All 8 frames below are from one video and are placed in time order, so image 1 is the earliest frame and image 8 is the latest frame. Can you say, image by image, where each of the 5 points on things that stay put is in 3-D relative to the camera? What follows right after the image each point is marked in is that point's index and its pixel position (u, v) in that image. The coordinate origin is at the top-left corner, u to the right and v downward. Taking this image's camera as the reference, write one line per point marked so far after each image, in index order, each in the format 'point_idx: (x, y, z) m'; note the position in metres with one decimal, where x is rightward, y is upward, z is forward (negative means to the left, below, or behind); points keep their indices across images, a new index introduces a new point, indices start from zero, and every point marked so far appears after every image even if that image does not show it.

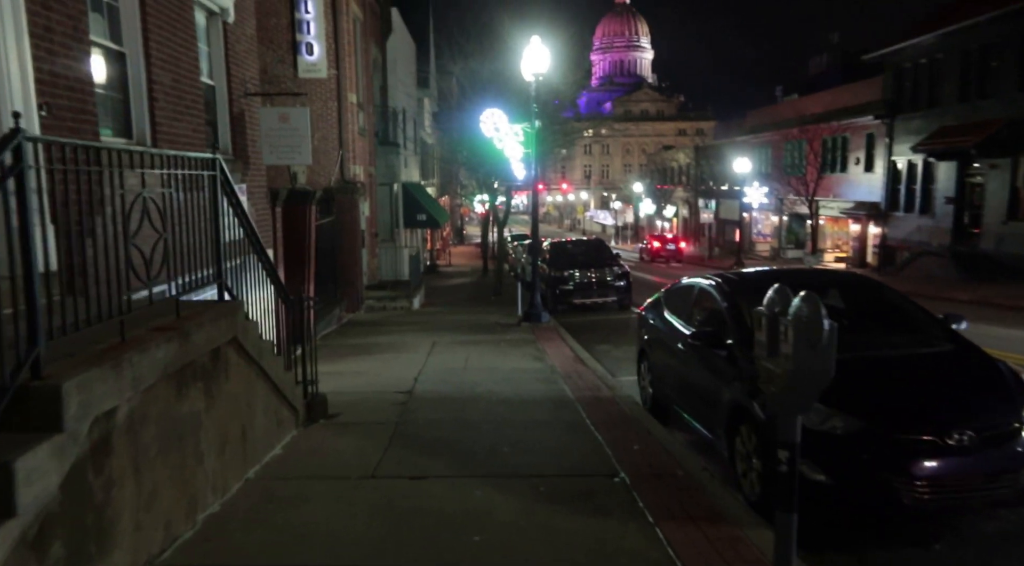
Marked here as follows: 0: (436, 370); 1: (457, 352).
0: (-1.0, -1.1, +12.0) m
1: (-0.8, -1.0, +14.0) m
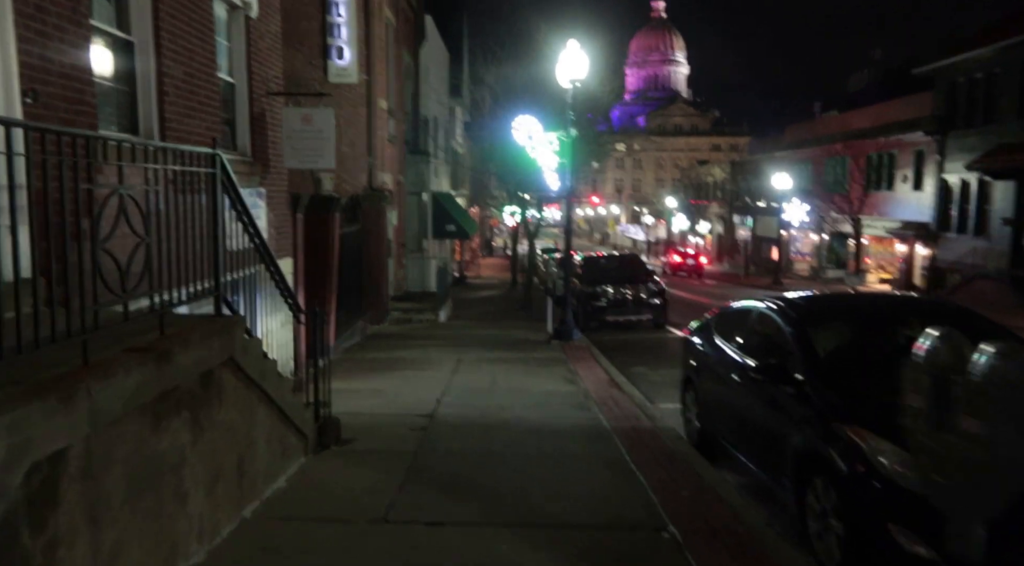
0: (-0.6, -1.3, +11.3) m
1: (-0.4, -1.2, +13.3) m
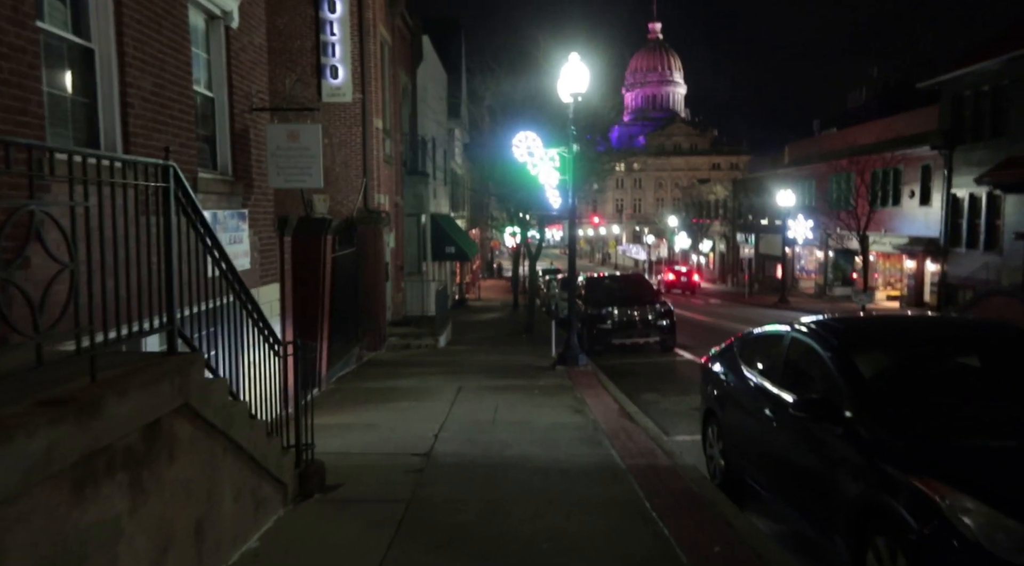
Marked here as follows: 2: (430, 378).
0: (-0.6, -1.6, +10.5) m
1: (-0.3, -1.6, +12.5) m
2: (-1.3, -1.5, +15.3) m
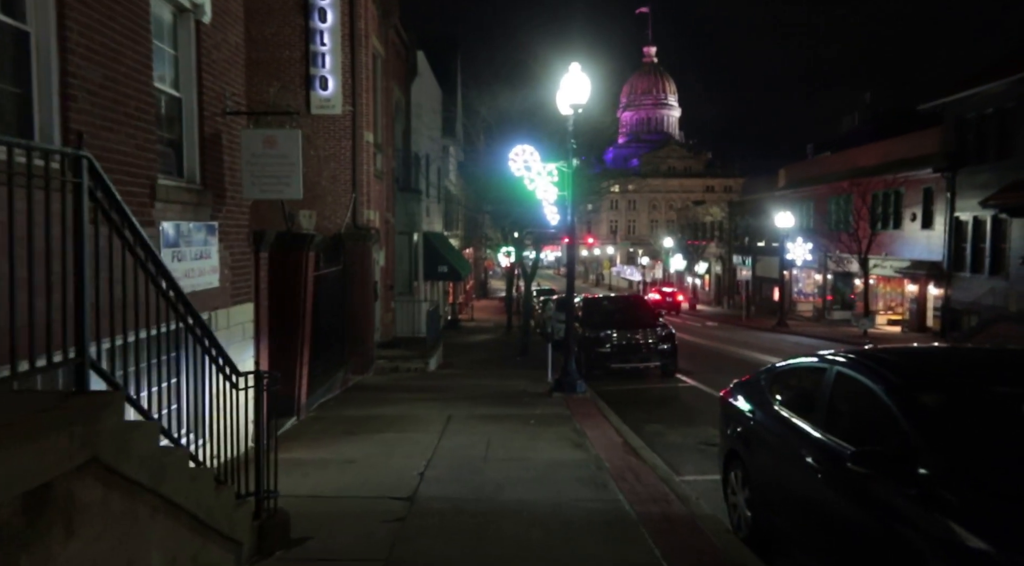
0: (-0.7, -1.8, +9.6) m
1: (-0.4, -1.8, +11.6) m
2: (-1.4, -1.9, +14.3) m
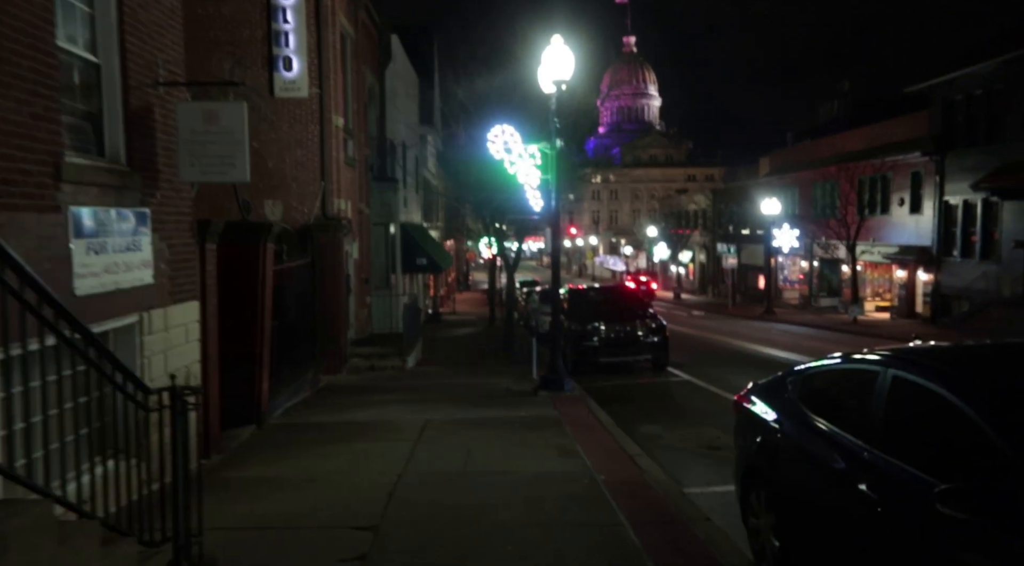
0: (-0.8, -1.7, +8.4) m
1: (-0.6, -1.7, +10.5) m
2: (-1.7, -1.8, +13.2) m
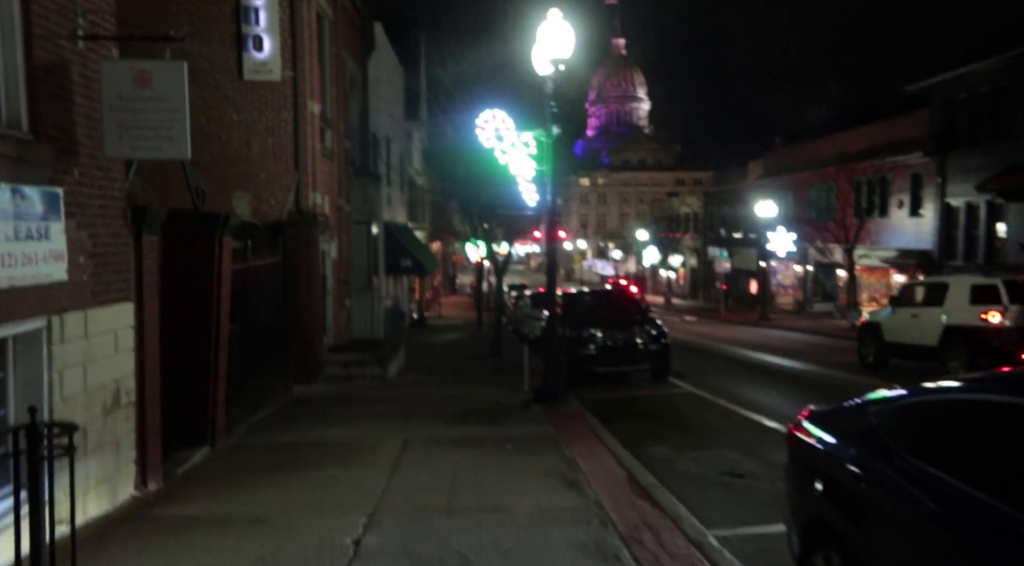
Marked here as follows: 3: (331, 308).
0: (-0.9, -1.7, +7.0) m
1: (-0.7, -1.7, +9.0) m
2: (-1.8, -1.8, +11.8) m
3: (-3.8, -0.5, +19.4) m
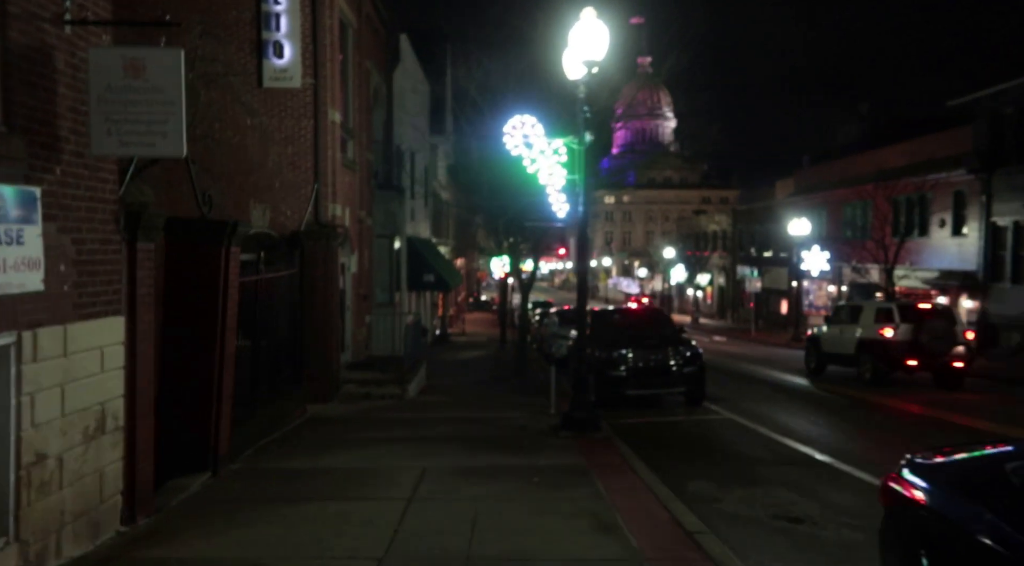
0: (-0.7, -1.8, +6.2) m
1: (-0.5, -1.9, +8.2) m
2: (-1.5, -2.0, +11.0) m
3: (-3.2, -0.8, +18.6) m
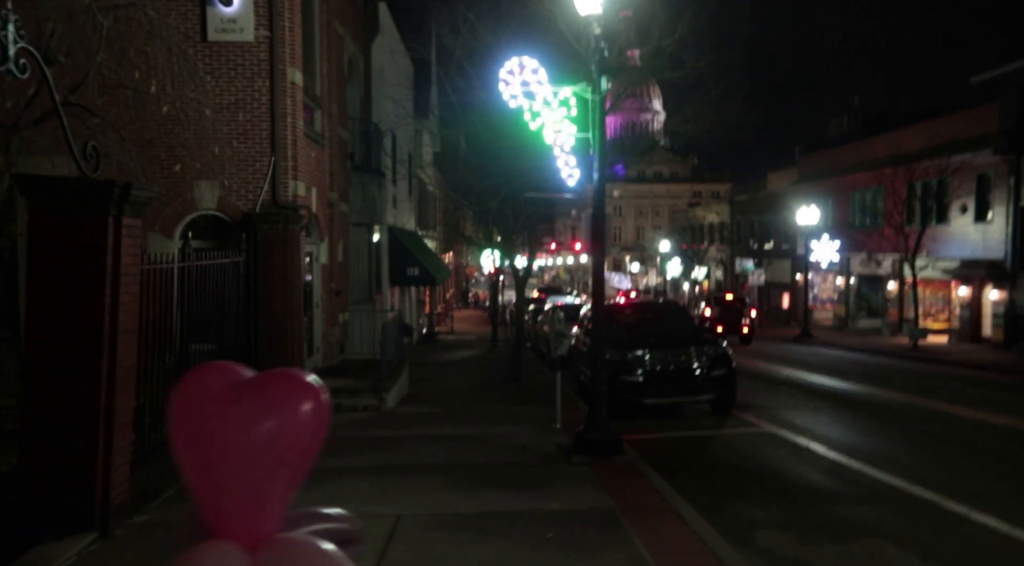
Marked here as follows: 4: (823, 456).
0: (-0.6, -1.7, +3.7) m
1: (-0.4, -1.8, +5.7) m
2: (-1.5, -1.8, +8.4) m
3: (-3.3, -0.7, +16.1) m
4: (+3.5, -1.9, +10.7) m
